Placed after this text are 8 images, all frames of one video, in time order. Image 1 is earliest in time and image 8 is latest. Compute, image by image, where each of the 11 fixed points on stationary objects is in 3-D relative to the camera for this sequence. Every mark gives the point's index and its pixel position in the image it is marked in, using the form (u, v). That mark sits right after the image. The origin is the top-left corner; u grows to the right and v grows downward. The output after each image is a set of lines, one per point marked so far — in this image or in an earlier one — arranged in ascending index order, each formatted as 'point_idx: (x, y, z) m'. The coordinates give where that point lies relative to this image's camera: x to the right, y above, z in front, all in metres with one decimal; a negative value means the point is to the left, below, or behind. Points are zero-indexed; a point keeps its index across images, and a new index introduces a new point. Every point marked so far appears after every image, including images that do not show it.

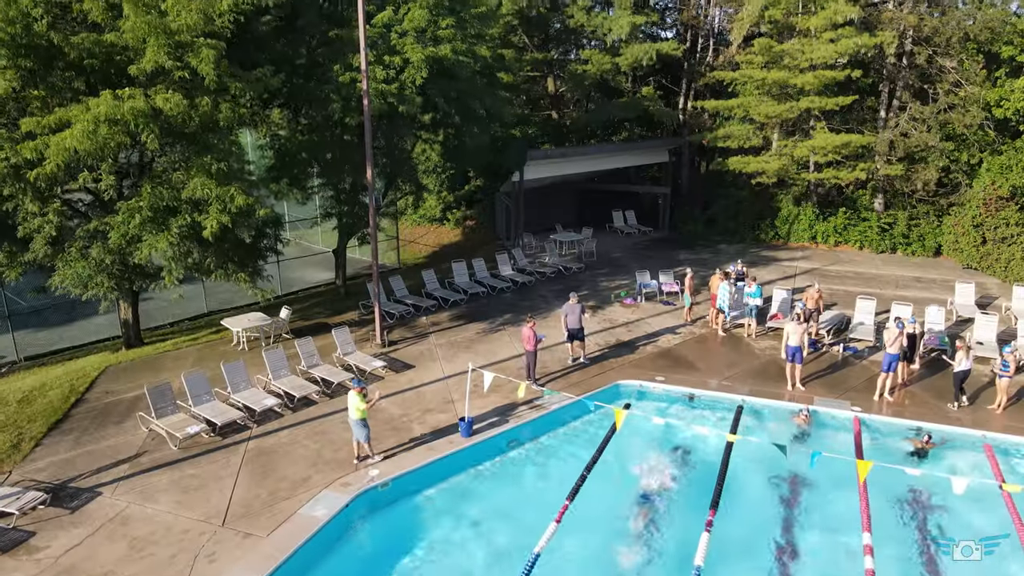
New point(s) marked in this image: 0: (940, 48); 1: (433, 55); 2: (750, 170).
0: (+11.4, +6.3, +19.5) m
1: (-1.5, +4.4, +13.9) m
2: (+6.4, +3.2, +19.9) m
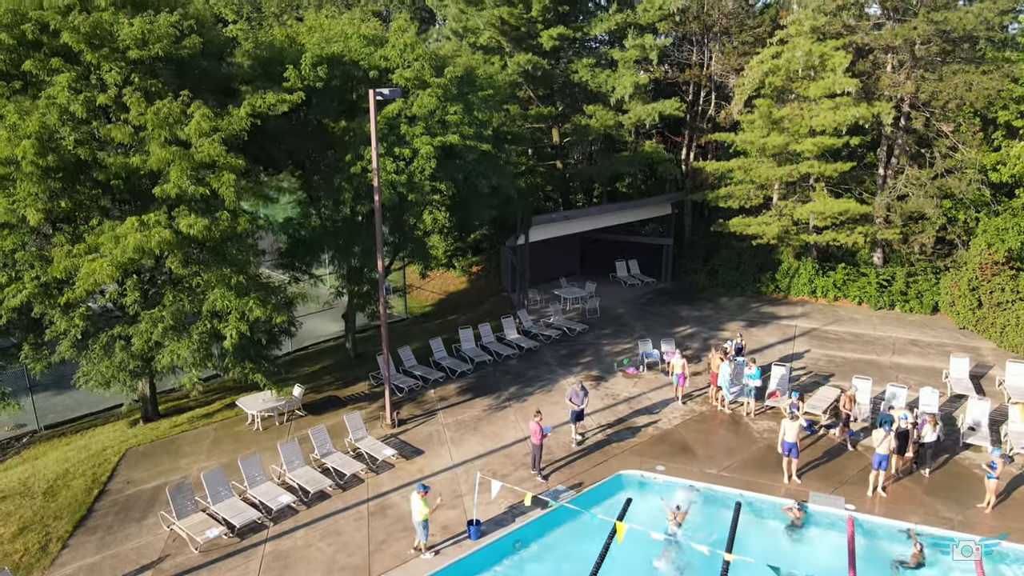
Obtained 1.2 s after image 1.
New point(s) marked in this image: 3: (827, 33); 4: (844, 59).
0: (+11.5, +4.7, +19.9) m
1: (-1.3, +2.8, +14.3) m
2: (+6.6, +1.6, +20.3) m
3: (+8.4, +6.8, +19.4) m
4: (+8.2, +5.7, +18.2) m
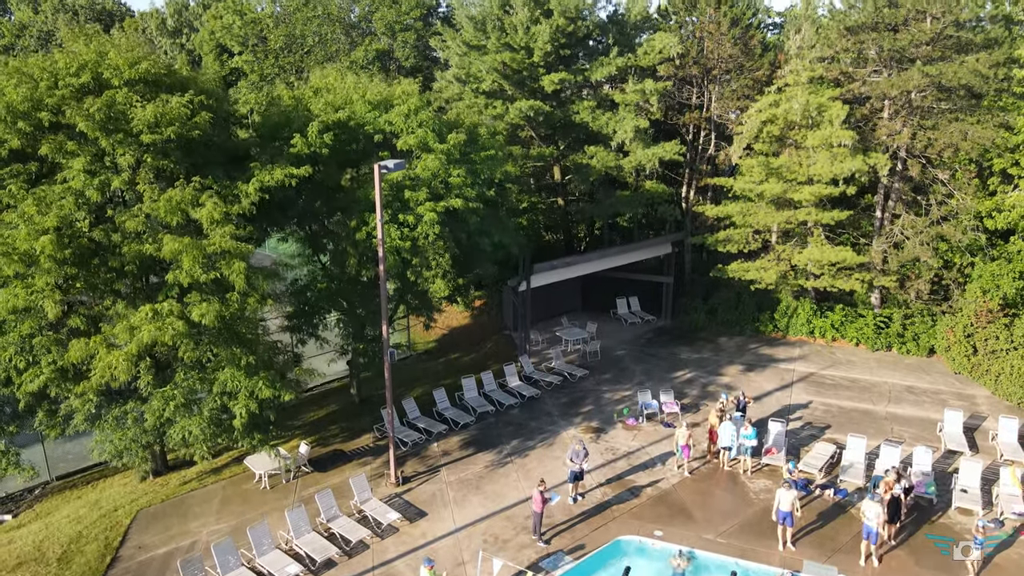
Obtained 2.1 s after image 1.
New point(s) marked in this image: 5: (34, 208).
0: (+11.6, +3.5, +20.2) m
1: (-1.3, +1.6, +14.7) m
2: (+6.6, +0.4, +20.6) m
3: (+8.4, +5.5, +19.7) m
4: (+8.3, +4.4, +18.5) m
5: (-6.7, +1.1, +10.3) m
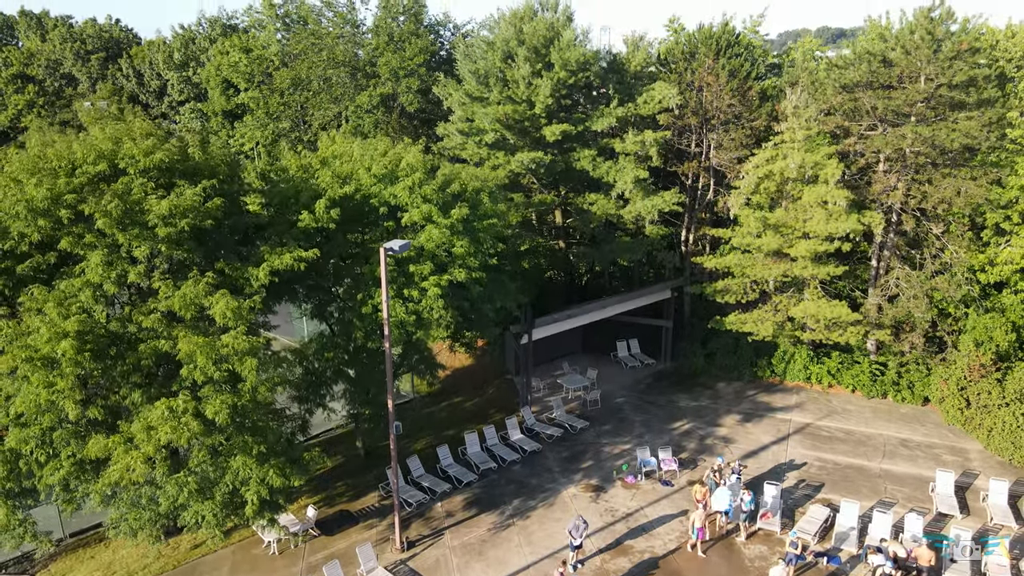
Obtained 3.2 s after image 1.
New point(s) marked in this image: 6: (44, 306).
0: (+11.7, +2.0, +20.5) m
1: (-1.3, +0.2, +15.1) m
2: (+6.7, -1.1, +20.9) m
3: (+8.5, +4.1, +20.1) m
4: (+8.3, +3.0, +18.8) m
5: (-6.7, -0.3, +10.7) m
6: (-6.9, -0.3, +10.8) m
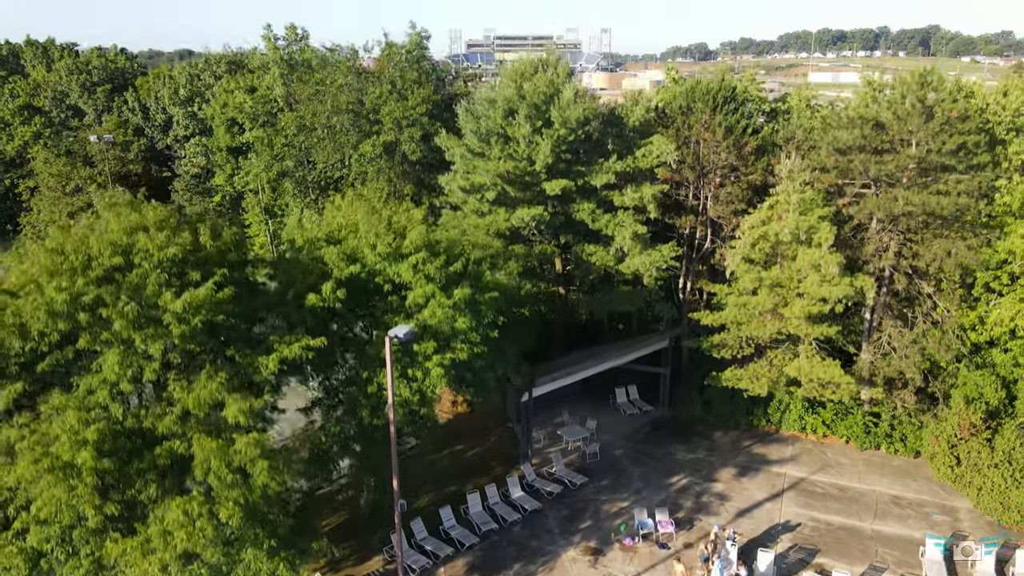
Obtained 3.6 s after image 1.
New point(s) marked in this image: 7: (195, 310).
0: (+11.7, +0.4, +21.0) m
1: (-1.2, -1.5, +15.5) m
2: (+6.7, -2.7, +21.4) m
3: (+8.5, +2.5, +20.6) m
4: (+8.3, +1.4, +19.3) m
5: (-6.6, -1.9, +11.2) m
6: (-6.9, -1.9, +11.2) m
7: (-5.5, -0.4, +12.6) m
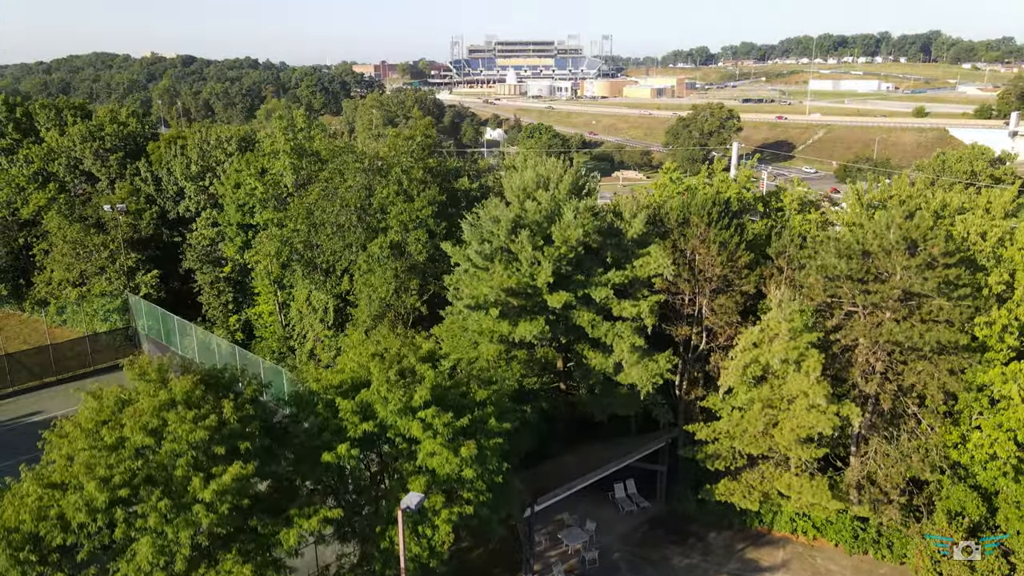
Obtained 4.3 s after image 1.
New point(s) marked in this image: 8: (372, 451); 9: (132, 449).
0: (+11.8, -3.1, +22.0) m
1: (-1.2, -5.0, +16.5) m
2: (+6.8, -6.2, +22.4) m
3: (+8.6, -1.1, +21.6) m
4: (+8.4, -2.2, +20.3) m
5: (-6.6, -5.4, +12.2) m
6: (-6.8, -5.4, +12.2) m
7: (-5.4, -3.9, +13.6) m
8: (-3.2, -3.7, +16.9) m
9: (-7.1, -3.0, +13.7) m
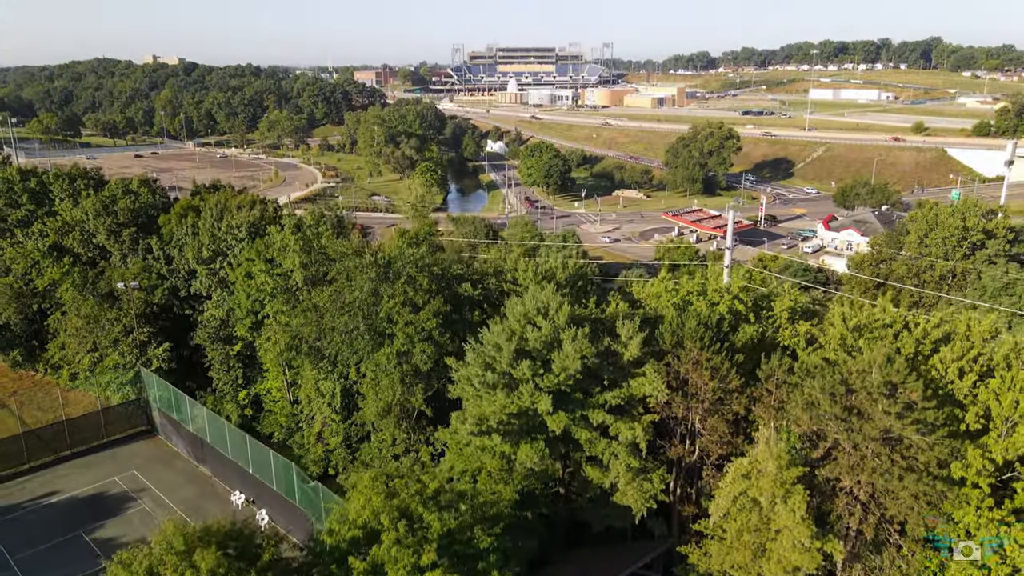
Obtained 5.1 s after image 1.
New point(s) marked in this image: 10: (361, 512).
0: (+11.8, -7.3, +23.1) m
1: (-1.1, -9.2, +17.7) m
2: (+6.8, -10.4, +23.5) m
3: (+8.6, -5.3, +22.7) m
4: (+8.5, -6.4, +21.4) m
5: (-6.5, -9.6, +13.3) m
6: (-6.8, -9.6, +13.4) m
7: (-5.4, -8.1, +14.8) m
8: (-3.2, -7.9, +18.1) m
9: (-7.1, -7.2, +14.9) m
10: (-4.1, -6.0, +19.6) m
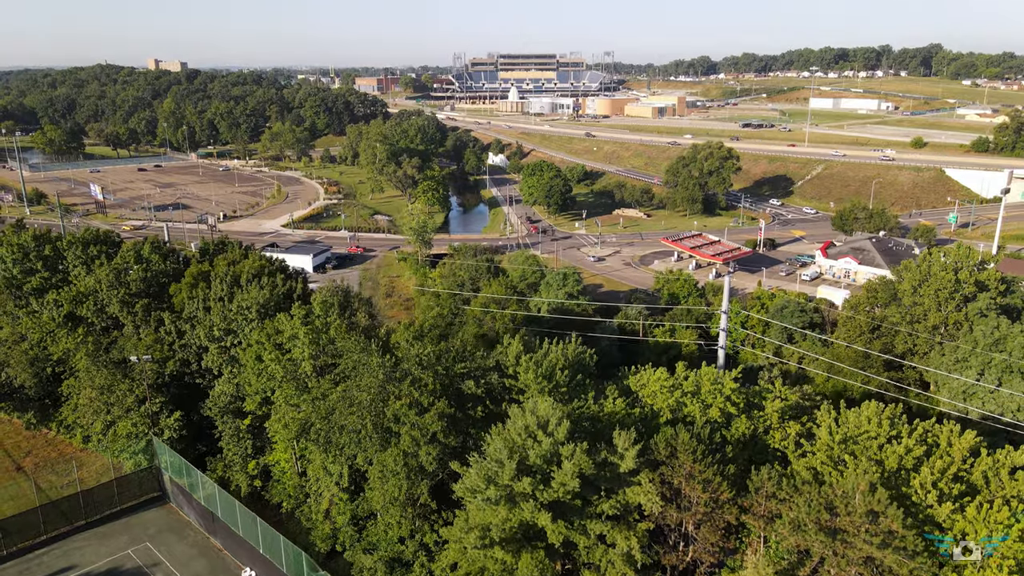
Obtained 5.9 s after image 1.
0: (+11.9, -11.5, +24.3) m
1: (-1.1, -13.3, +18.9) m
2: (+6.9, -14.6, +24.7) m
3: (+8.7, -9.5, +23.9) m
4: (+8.5, -10.6, +22.6) m
5: (-6.5, -13.8, +14.6) m
6: (-6.7, -13.7, +14.6) m
7: (-5.3, -12.2, +16.1) m
8: (-3.1, -12.1, +19.3) m
9: (-7.0, -11.3, +16.1) m
10: (-4.0, -10.2, +20.9) m
